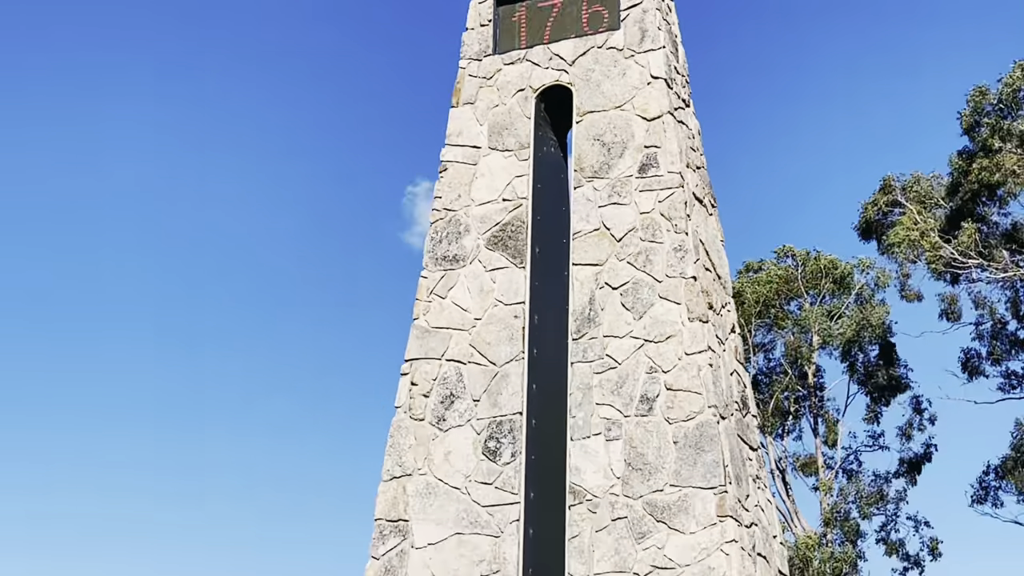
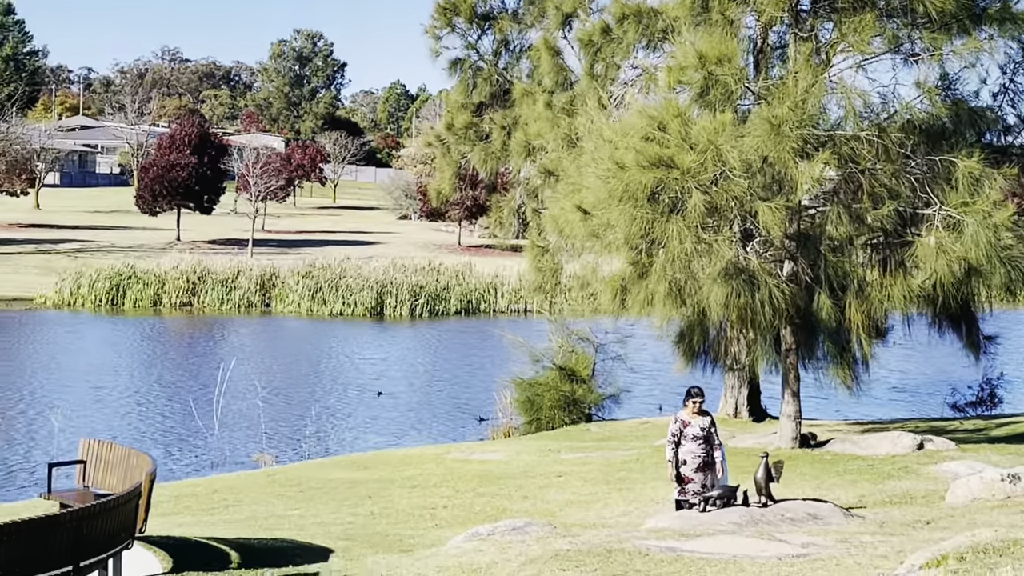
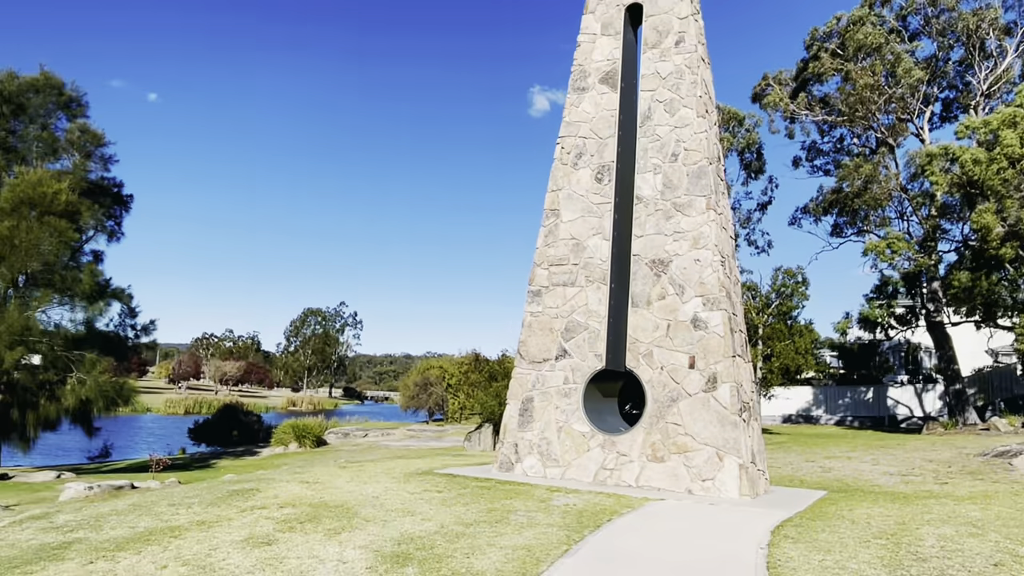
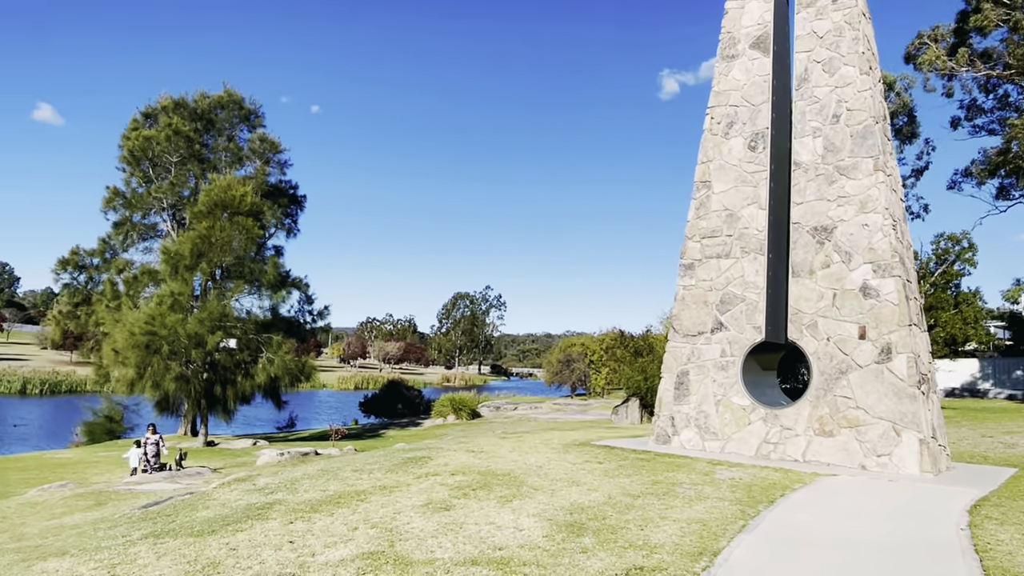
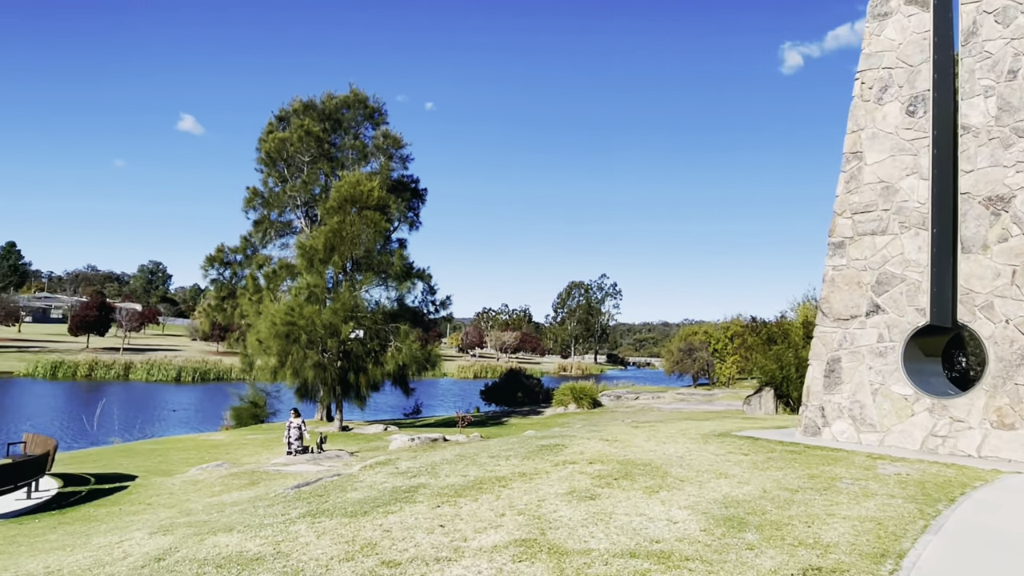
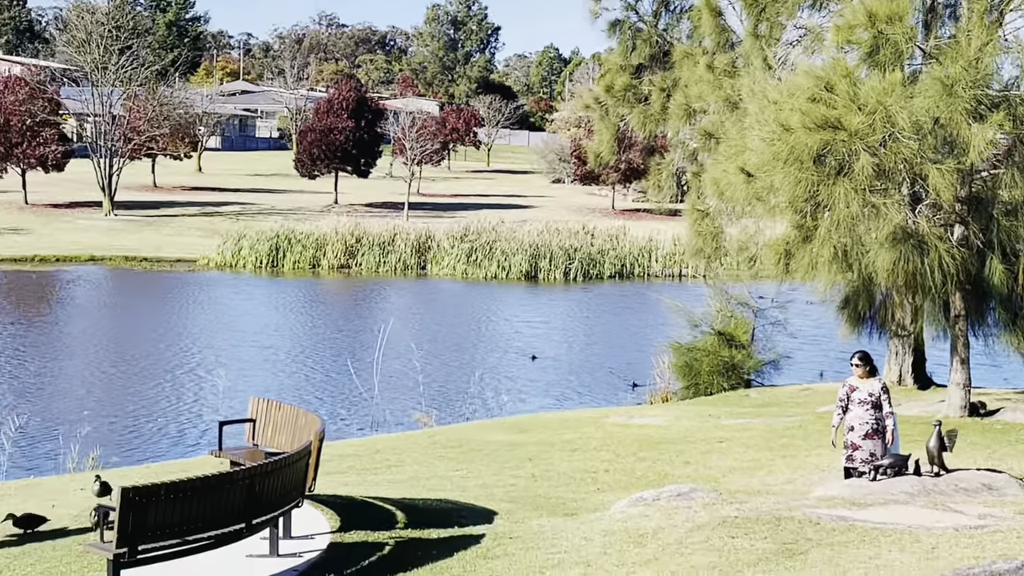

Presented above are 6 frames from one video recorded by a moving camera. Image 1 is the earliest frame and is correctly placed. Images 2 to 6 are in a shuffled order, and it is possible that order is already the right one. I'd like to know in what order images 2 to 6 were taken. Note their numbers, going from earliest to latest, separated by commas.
3, 4, 5, 2, 6
